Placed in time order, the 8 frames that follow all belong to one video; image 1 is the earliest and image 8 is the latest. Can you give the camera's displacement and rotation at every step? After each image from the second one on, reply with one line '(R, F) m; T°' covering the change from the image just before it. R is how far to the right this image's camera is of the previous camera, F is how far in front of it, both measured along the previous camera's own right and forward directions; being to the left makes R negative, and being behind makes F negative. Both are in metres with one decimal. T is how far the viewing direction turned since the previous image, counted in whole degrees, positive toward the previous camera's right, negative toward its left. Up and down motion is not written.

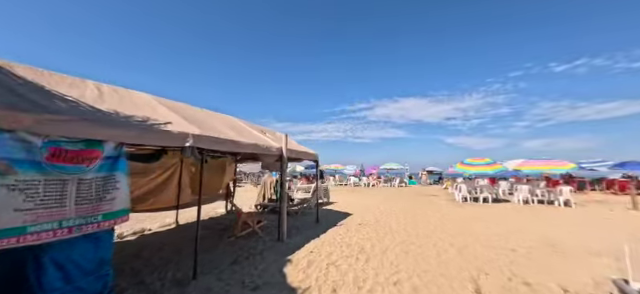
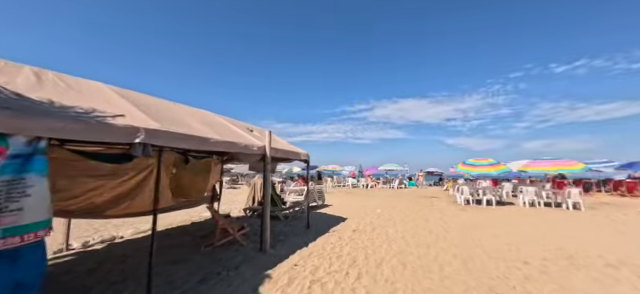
(+0.3, +0.6) m; 0°
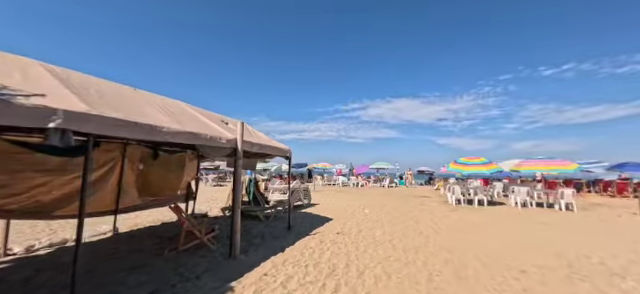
(+0.3, +0.5) m; +2°
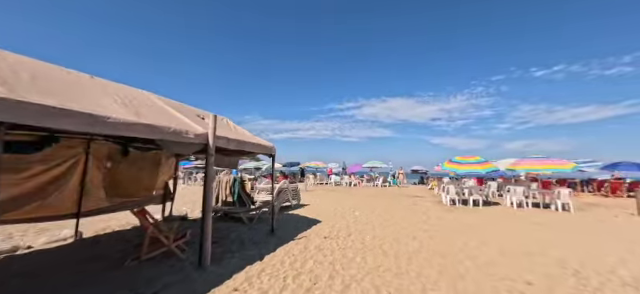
(+0.2, +0.5) m; +1°
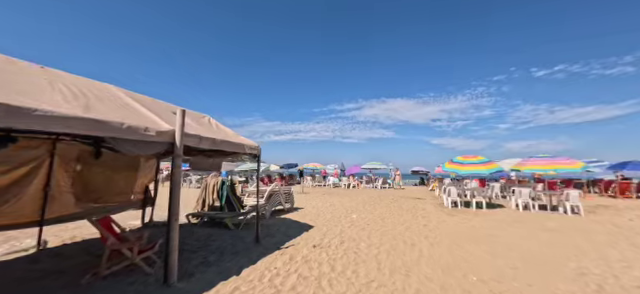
(+0.2, +0.5) m; 0°
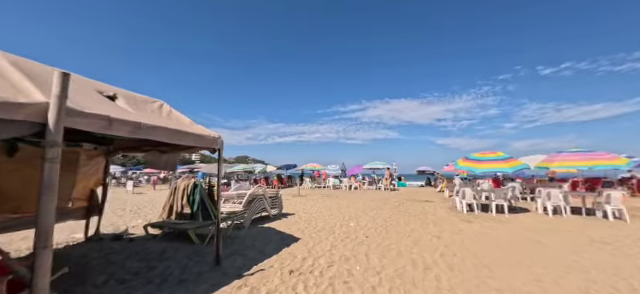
(+0.4, +1.3) m; -1°
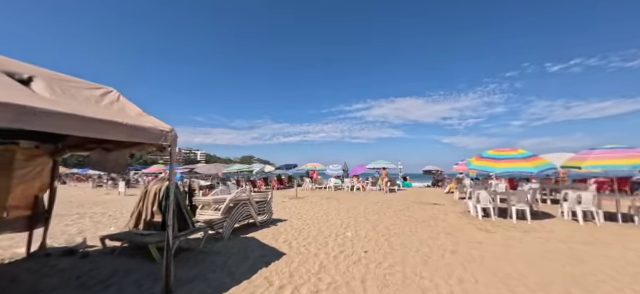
(+0.3, +0.9) m; -1°
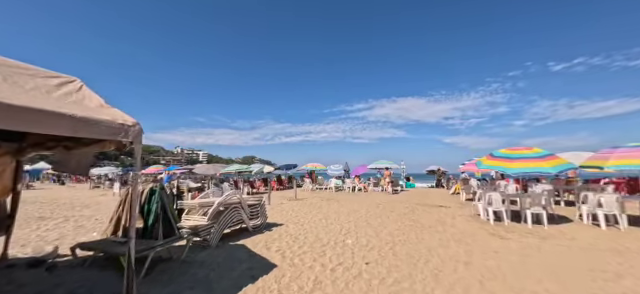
(+0.1, +0.5) m; 0°
